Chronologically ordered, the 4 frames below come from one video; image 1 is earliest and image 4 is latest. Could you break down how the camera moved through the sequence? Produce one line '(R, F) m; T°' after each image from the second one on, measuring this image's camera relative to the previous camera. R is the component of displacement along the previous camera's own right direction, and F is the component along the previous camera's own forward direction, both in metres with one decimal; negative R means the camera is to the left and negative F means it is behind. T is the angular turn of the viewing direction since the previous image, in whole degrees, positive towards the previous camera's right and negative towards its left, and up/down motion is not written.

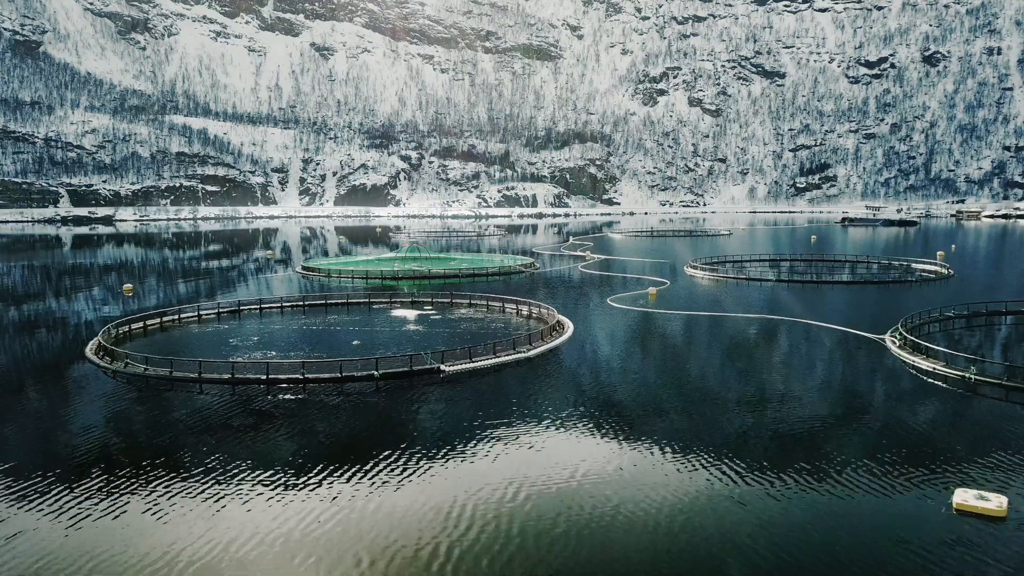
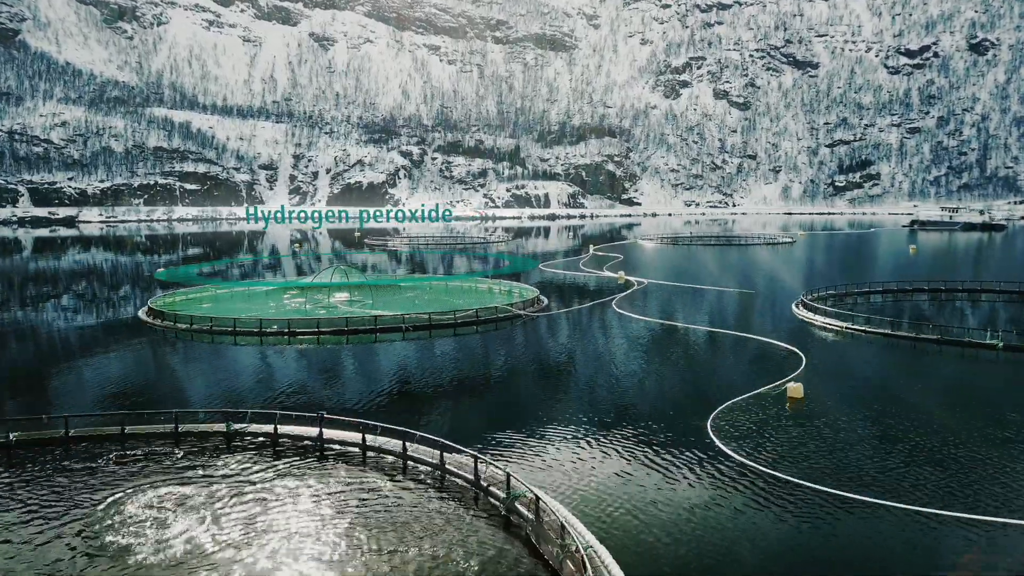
(+0.9, +16.4) m; -1°
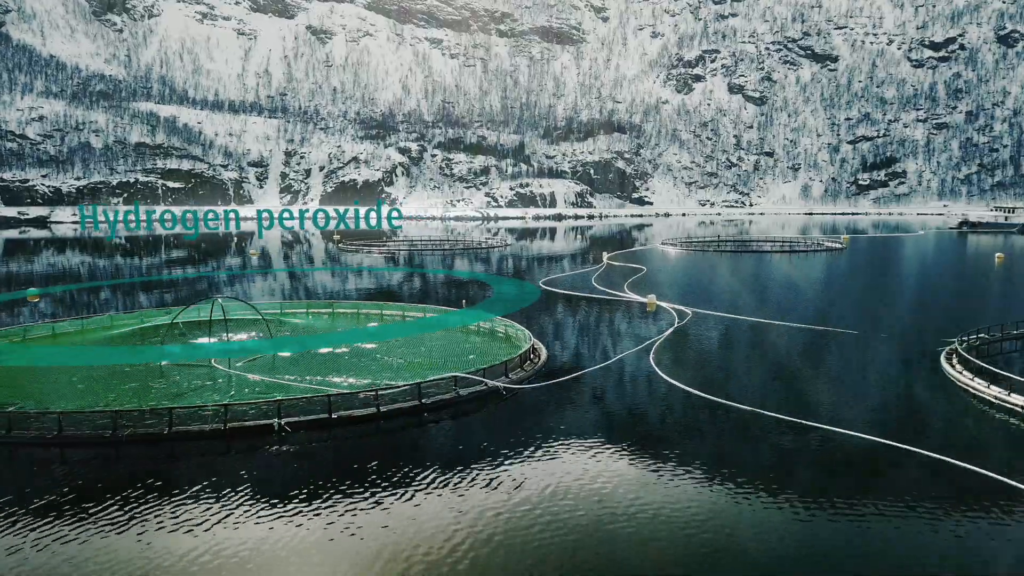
(+0.7, +9.4) m; -1°
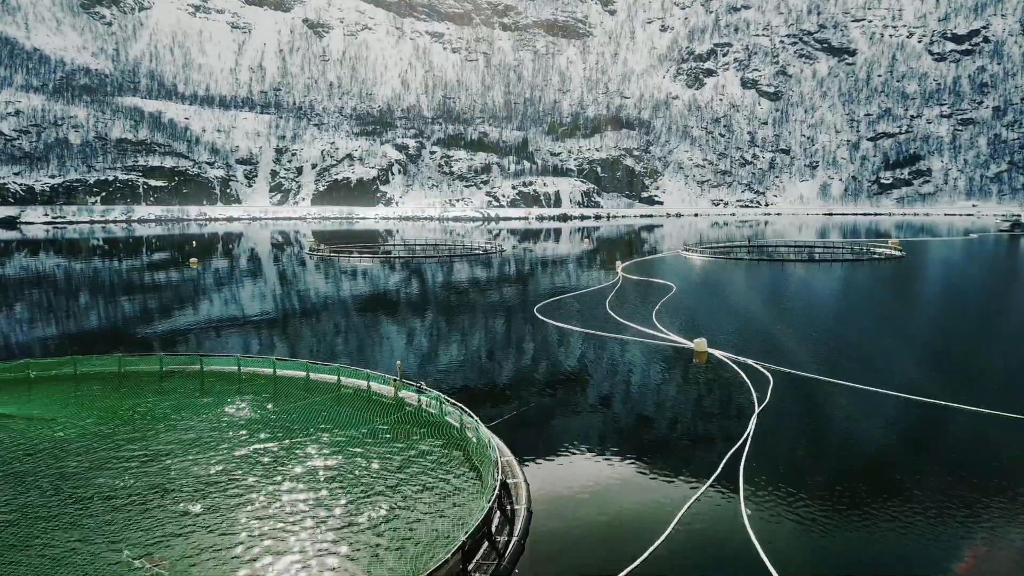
(+0.7, +8.3) m; 0°
